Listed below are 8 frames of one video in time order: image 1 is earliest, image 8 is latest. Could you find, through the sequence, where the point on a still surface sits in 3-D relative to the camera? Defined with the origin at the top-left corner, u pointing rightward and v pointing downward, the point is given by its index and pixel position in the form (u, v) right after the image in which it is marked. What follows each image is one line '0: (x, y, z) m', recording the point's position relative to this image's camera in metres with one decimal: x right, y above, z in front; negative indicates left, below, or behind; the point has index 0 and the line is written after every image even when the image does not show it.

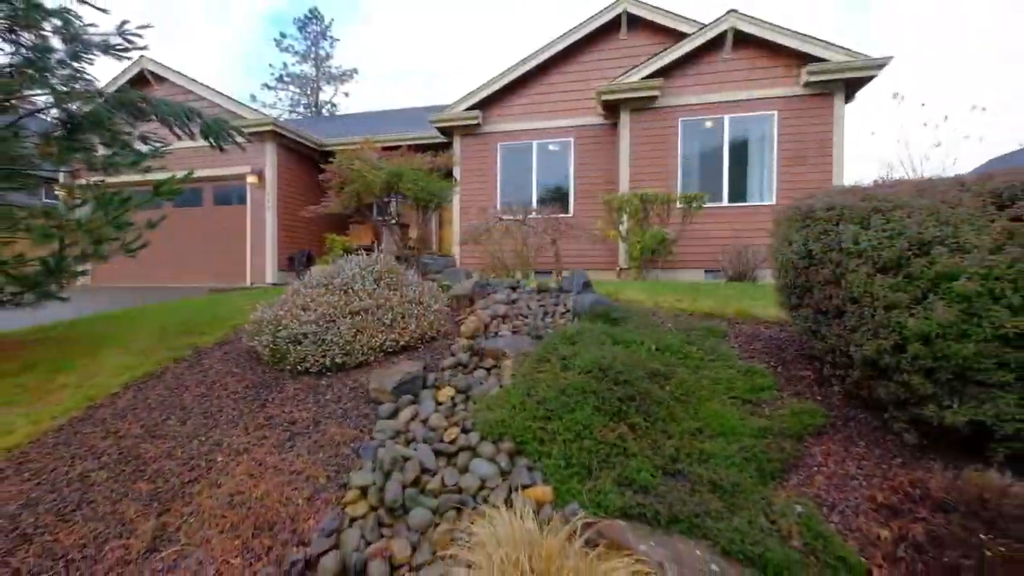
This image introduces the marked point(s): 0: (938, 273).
0: (+1.8, +0.1, +2.0) m
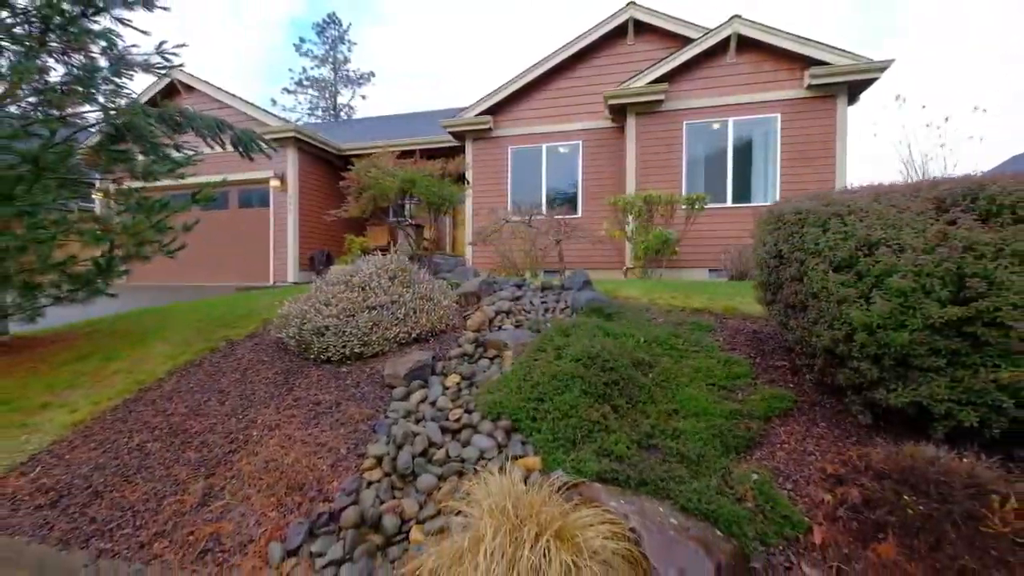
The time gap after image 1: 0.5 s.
0: (+1.8, +0.1, +2.3) m
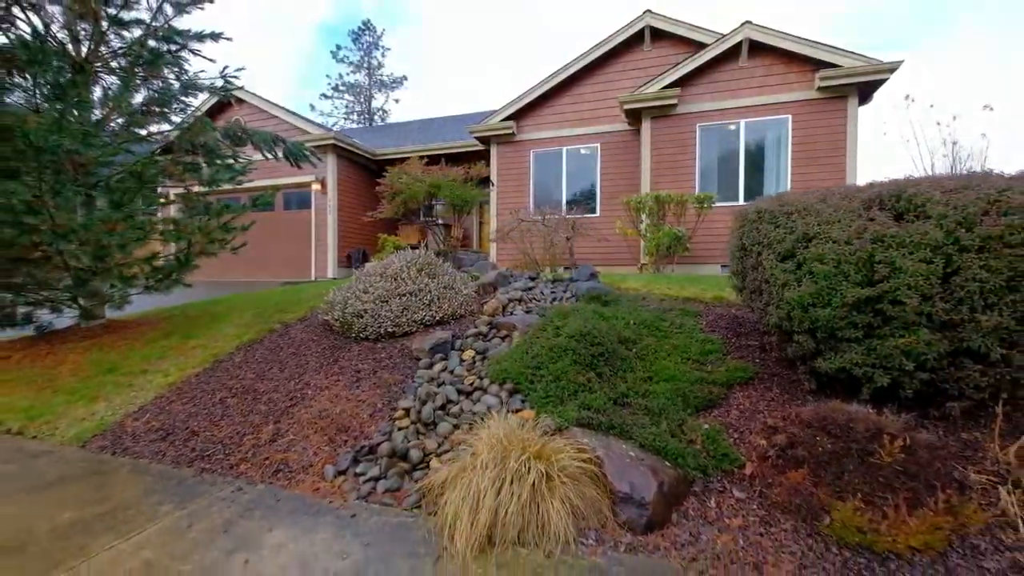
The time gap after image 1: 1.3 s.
0: (+1.8, +0.2, +2.8) m
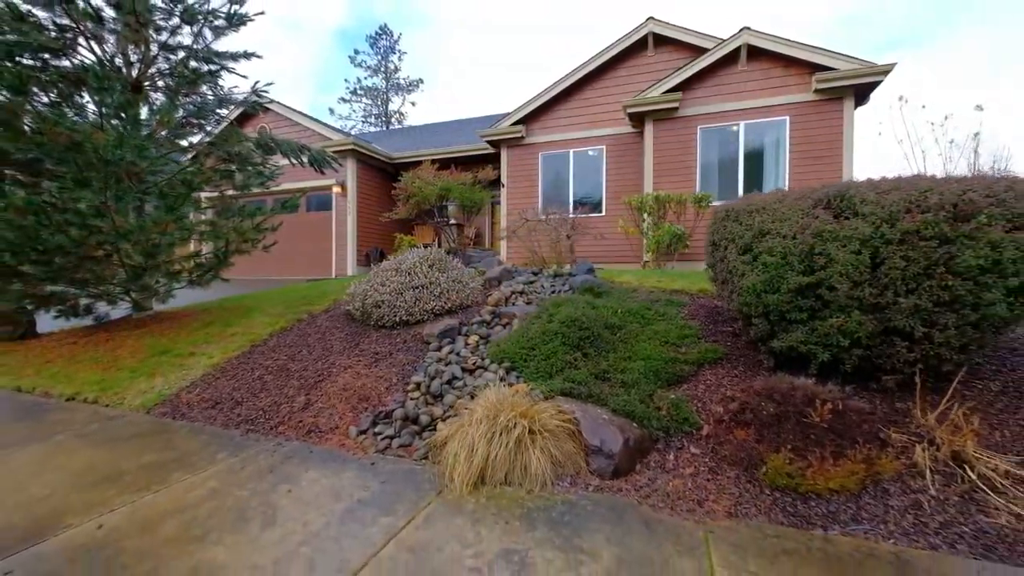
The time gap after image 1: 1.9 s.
0: (+1.7, +0.2, +3.2) m
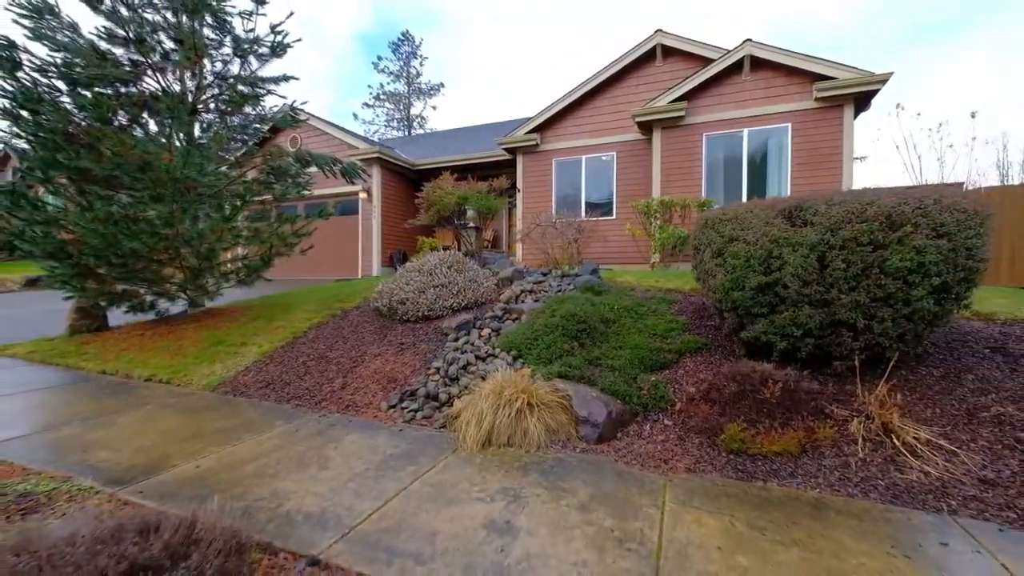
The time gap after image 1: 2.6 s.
0: (+1.8, +0.3, +3.8) m
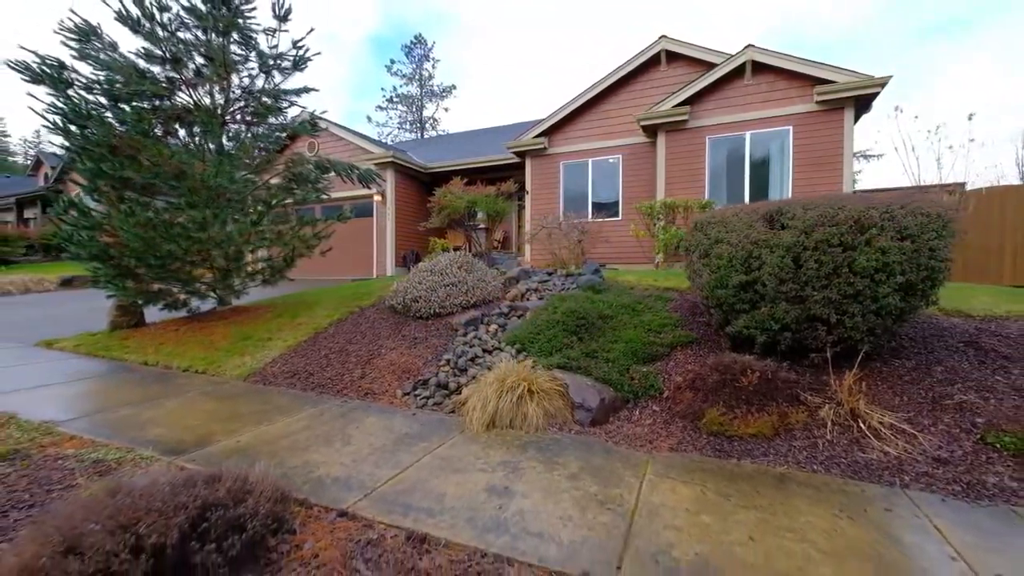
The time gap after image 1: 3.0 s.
0: (+1.8, +0.3, +4.1) m
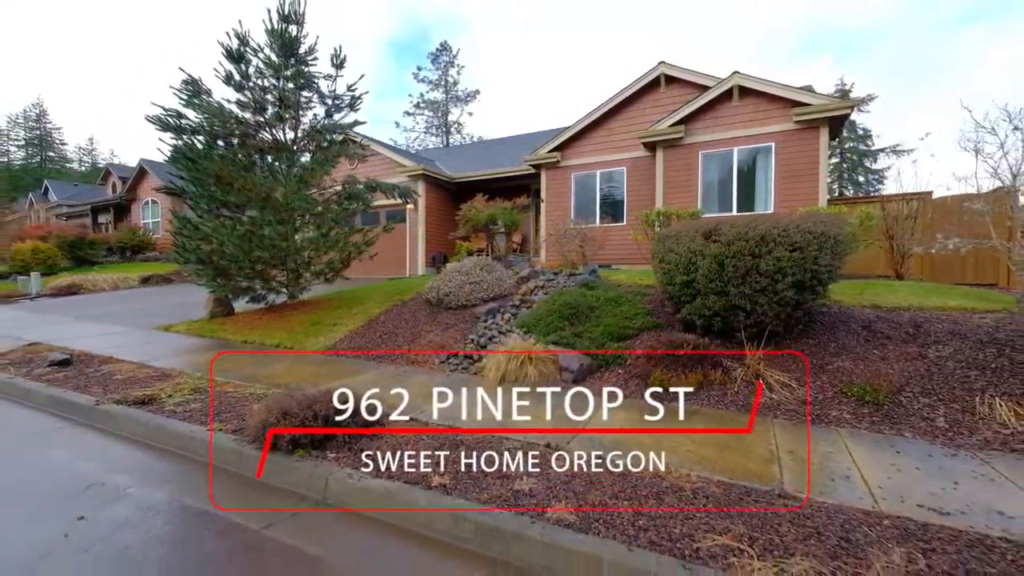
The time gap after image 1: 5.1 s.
0: (+1.8, +0.3, +5.6) m
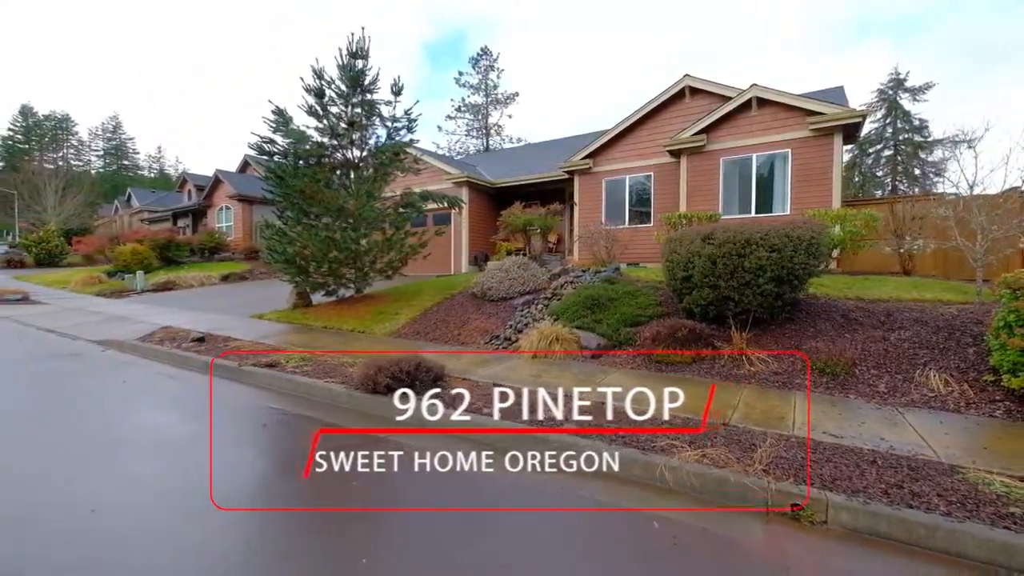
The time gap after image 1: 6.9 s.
0: (+2.3, +0.4, +6.8) m
